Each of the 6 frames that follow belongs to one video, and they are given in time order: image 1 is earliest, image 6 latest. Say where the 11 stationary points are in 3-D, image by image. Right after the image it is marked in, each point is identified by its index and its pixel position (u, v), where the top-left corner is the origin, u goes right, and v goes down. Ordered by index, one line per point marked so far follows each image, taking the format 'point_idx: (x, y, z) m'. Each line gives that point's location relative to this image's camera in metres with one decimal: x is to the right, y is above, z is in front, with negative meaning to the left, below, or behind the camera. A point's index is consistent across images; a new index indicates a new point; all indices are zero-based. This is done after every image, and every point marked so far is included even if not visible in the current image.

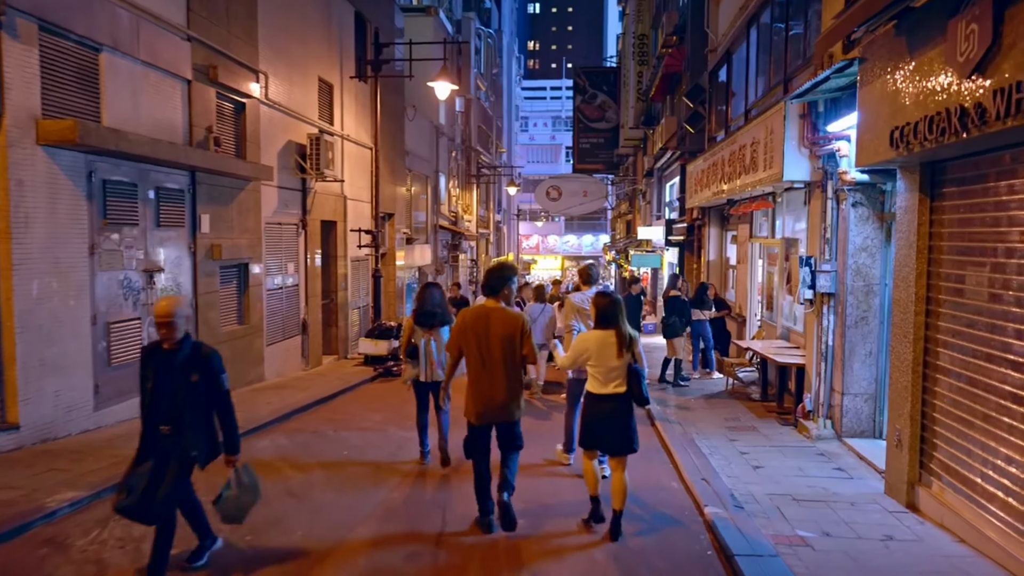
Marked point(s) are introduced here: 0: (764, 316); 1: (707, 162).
0: (+4.1, -0.4, +12.4) m
1: (+3.6, +2.4, +14.6) m
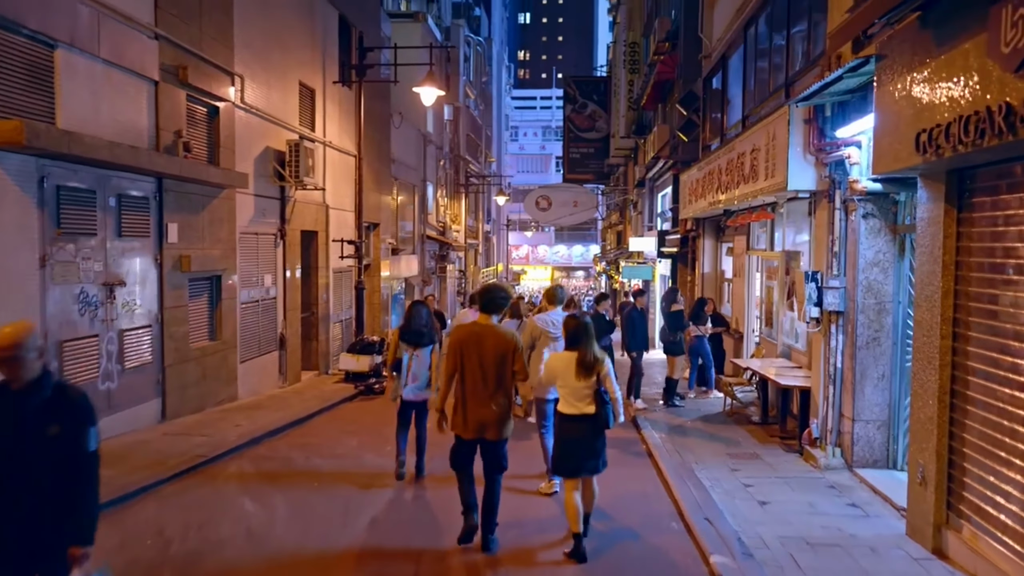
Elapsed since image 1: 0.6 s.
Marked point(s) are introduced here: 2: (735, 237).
0: (+3.8, -0.7, +11.9) m
1: (+3.4, +2.1, +14.1) m
2: (+4.0, +0.9, +13.9) m
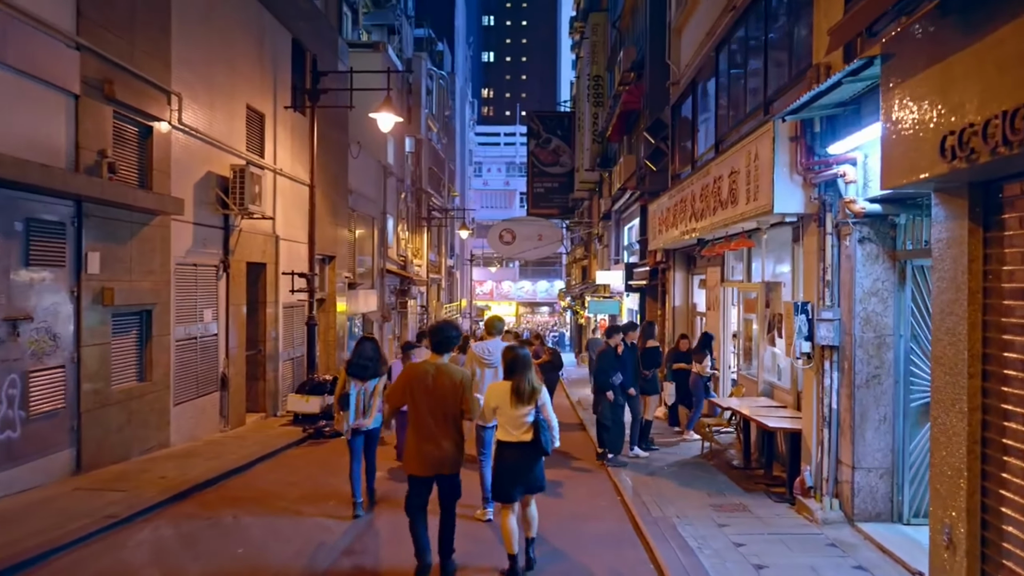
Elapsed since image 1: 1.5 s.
0: (+3.3, -1.2, +11.1) m
1: (+2.7, +1.5, +13.4) m
2: (+3.3, +0.3, +13.2) m
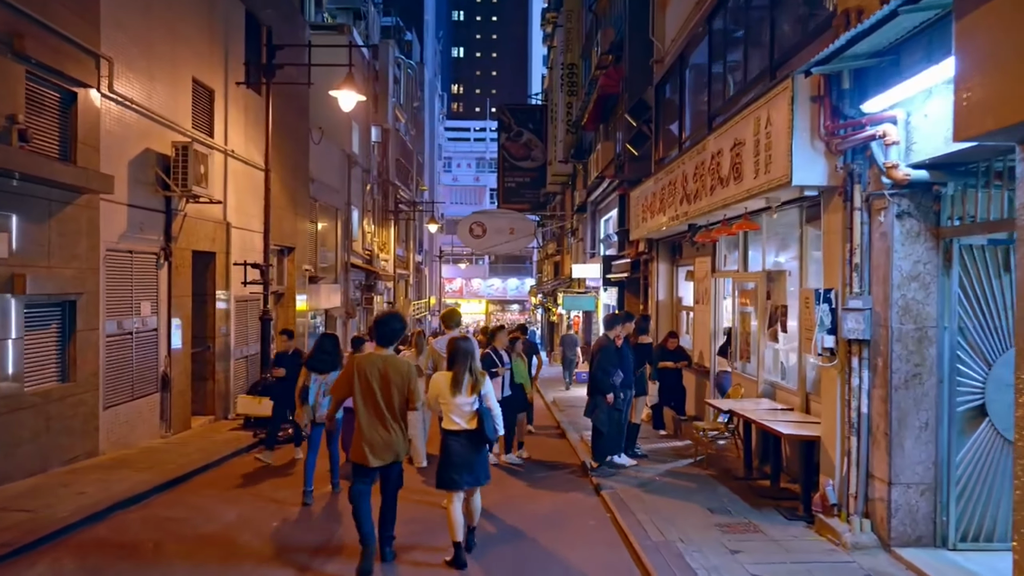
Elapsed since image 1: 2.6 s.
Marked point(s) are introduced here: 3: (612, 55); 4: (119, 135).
0: (+2.9, -1.0, +10.1) m
1: (+2.3, +1.7, +12.4) m
2: (+2.9, +0.5, +12.2) m
3: (+2.4, +5.6, +18.6) m
4: (-5.7, +2.2, +11.2) m
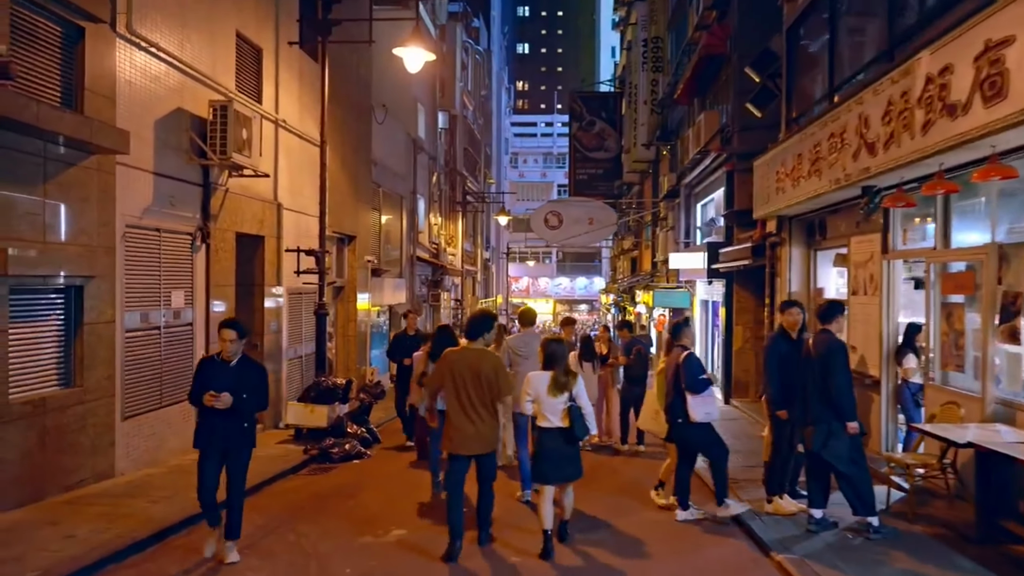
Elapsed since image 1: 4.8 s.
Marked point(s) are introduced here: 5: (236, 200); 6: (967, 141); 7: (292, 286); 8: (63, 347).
0: (+4.1, -0.9, +7.5) m
1: (+3.6, +1.8, +9.8) m
2: (+4.2, +0.6, +9.6) m
3: (+4.2, +5.8, +16.0) m
4: (-4.4, +2.4, +9.2) m
5: (-4.1, +1.3, +11.6) m
6: (+3.3, +1.1, +5.5) m
7: (-3.9, 0.0, +13.9) m
8: (-4.6, -0.6, +7.9) m
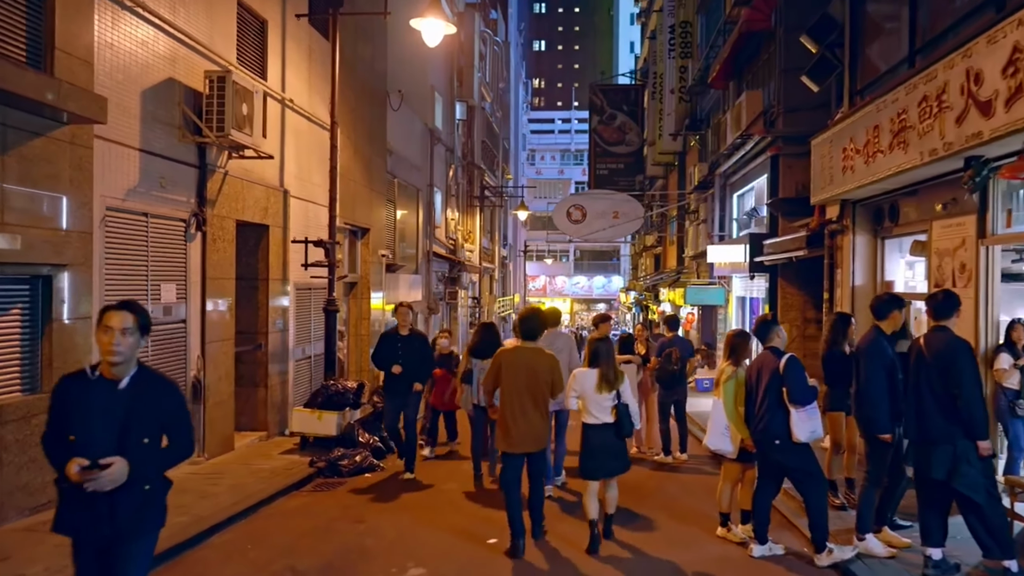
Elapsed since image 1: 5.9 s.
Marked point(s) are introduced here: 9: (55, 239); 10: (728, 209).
0: (+4.4, -0.8, +6.2) m
1: (+4.0, +1.9, +8.6) m
2: (+4.6, +0.7, +8.3) m
3: (+4.7, +5.9, +14.7) m
4: (-4.1, +2.5, +8.2) m
5: (-3.7, +1.4, +10.5) m
6: (+3.5, +1.2, +4.3) m
7: (-3.5, +0.1, +12.8) m
8: (-4.3, -0.5, +6.8) m
9: (-4.1, +0.4, +7.0) m
10: (+5.2, +1.9, +19.0) m
